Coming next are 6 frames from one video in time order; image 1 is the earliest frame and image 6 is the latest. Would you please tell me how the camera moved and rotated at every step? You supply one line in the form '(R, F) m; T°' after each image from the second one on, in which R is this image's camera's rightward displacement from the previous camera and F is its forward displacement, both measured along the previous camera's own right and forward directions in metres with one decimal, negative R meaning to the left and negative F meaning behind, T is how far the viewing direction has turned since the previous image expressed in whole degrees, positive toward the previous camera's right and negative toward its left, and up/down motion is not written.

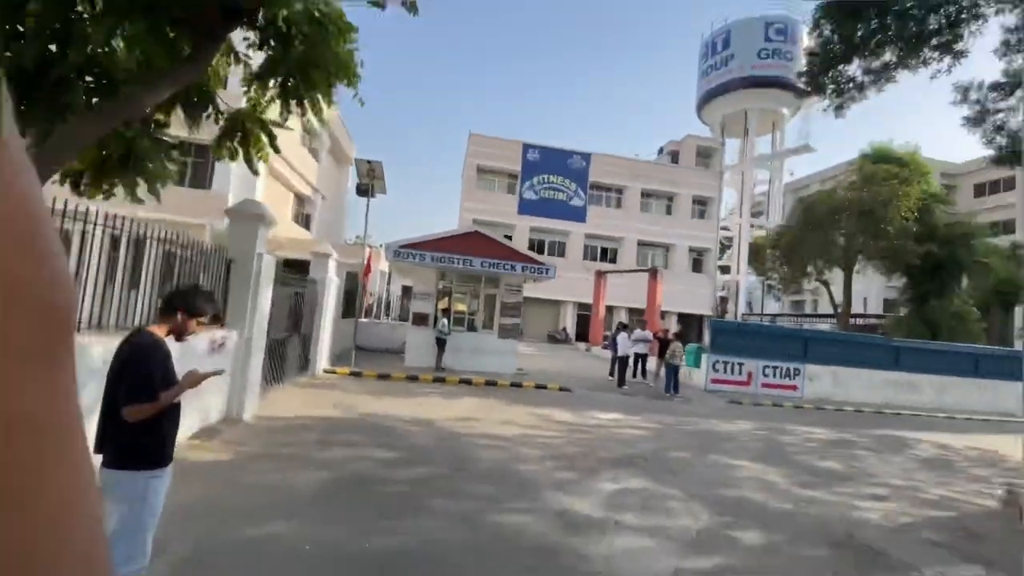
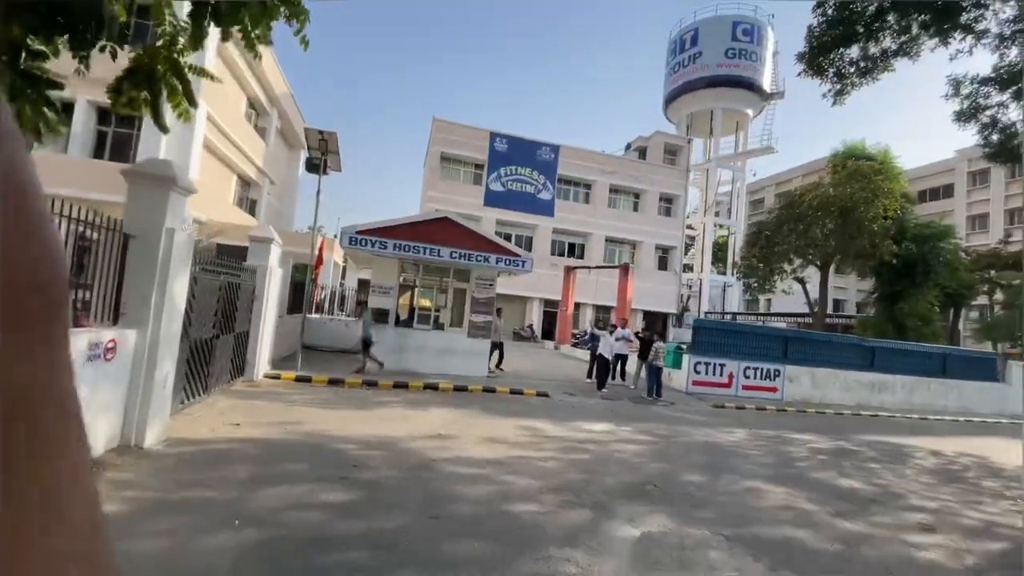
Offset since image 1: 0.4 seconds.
(-0.4, +1.5) m; +5°
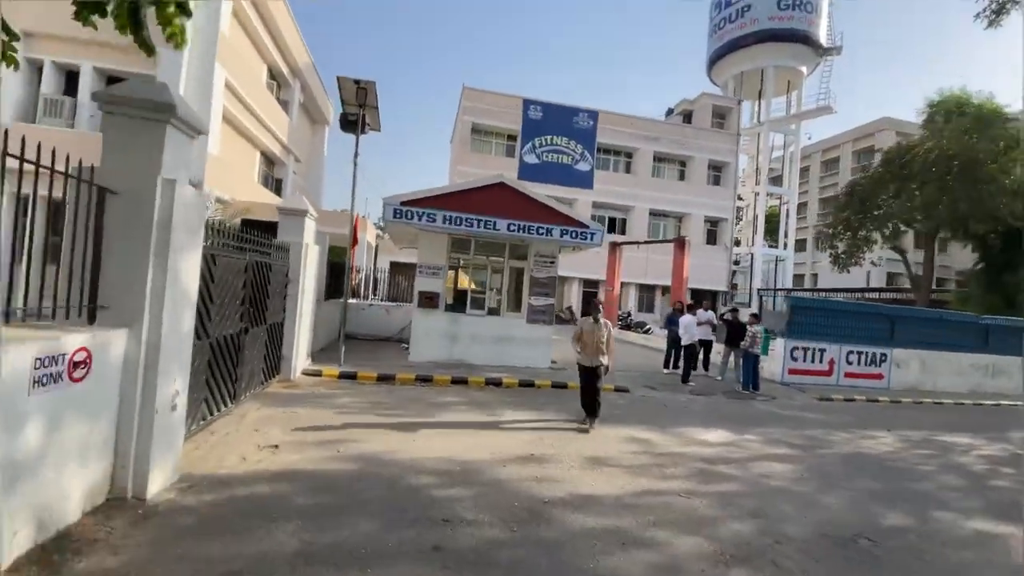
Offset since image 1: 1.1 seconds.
(-1.2, +2.0) m; -3°
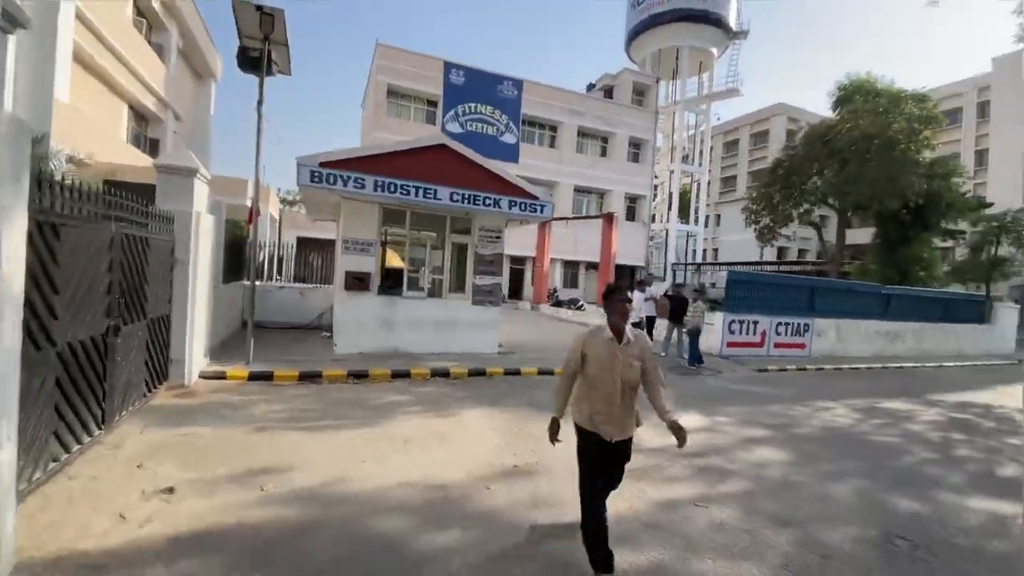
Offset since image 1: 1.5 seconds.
(-0.6, +1.2) m; +10°
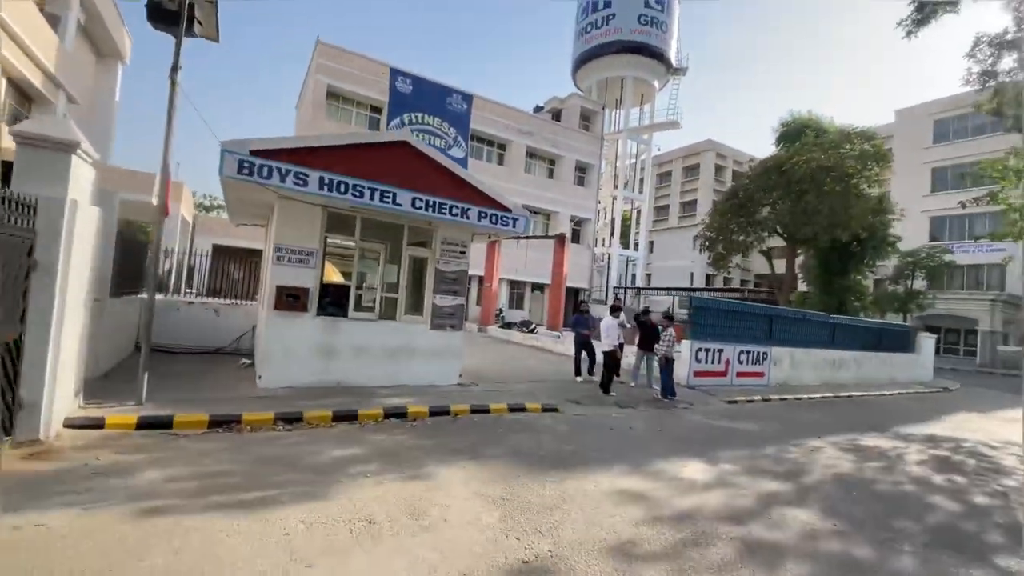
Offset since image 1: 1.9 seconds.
(-0.7, +1.3) m; +8°
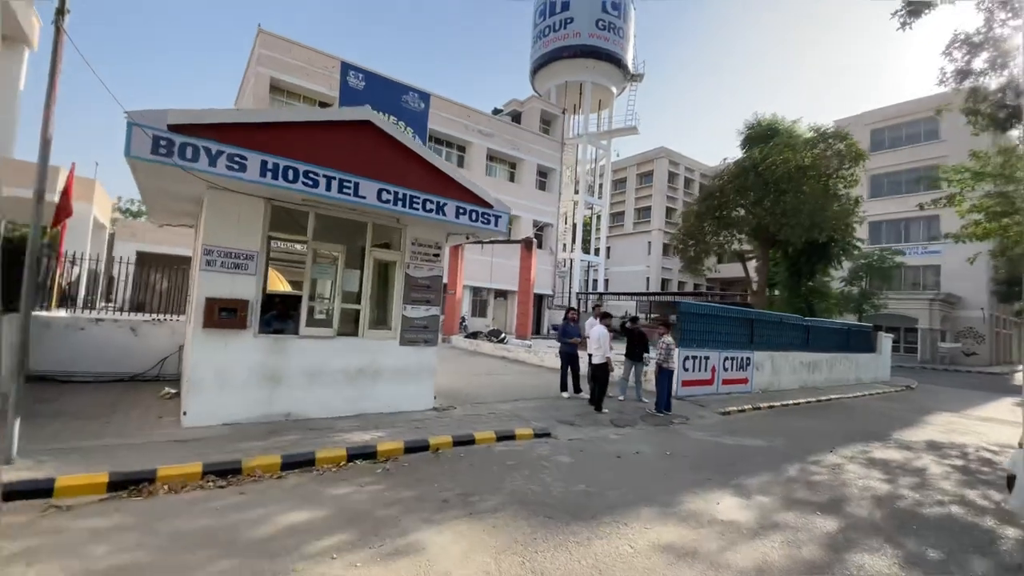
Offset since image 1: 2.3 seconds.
(-0.5, +1.3) m; +6°
